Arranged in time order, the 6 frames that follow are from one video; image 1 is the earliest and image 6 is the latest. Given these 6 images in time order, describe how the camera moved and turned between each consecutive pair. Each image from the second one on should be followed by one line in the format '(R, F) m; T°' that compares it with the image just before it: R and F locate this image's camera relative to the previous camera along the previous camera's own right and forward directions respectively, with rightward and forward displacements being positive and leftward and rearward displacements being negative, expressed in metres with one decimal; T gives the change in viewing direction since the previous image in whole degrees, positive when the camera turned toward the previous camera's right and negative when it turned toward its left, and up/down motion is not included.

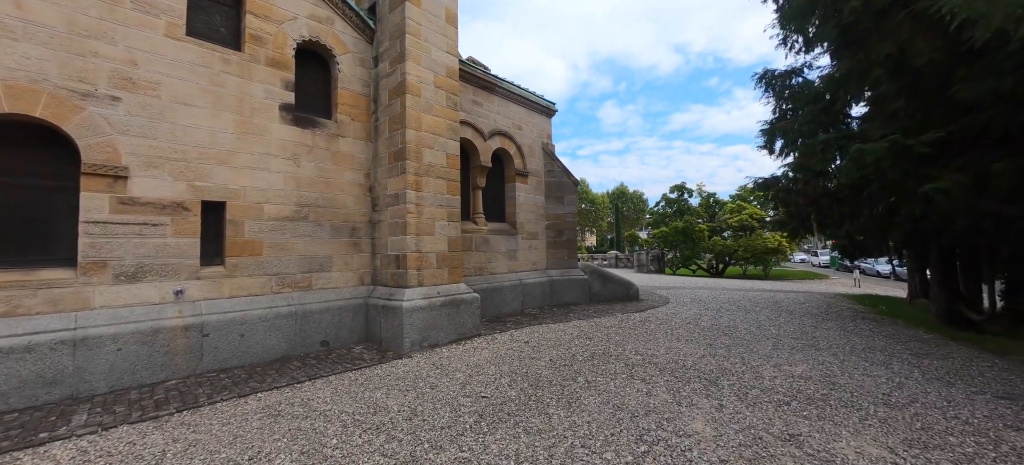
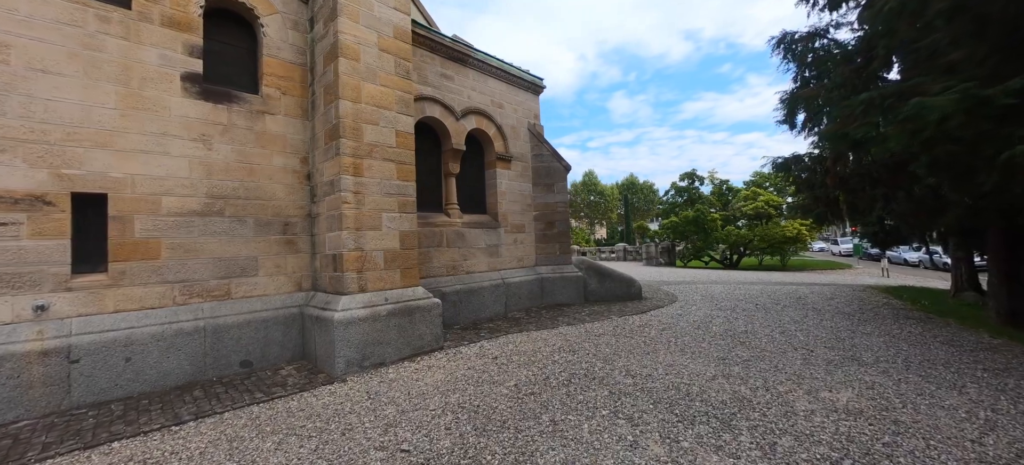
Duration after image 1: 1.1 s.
(+0.6, +1.0) m; -2°
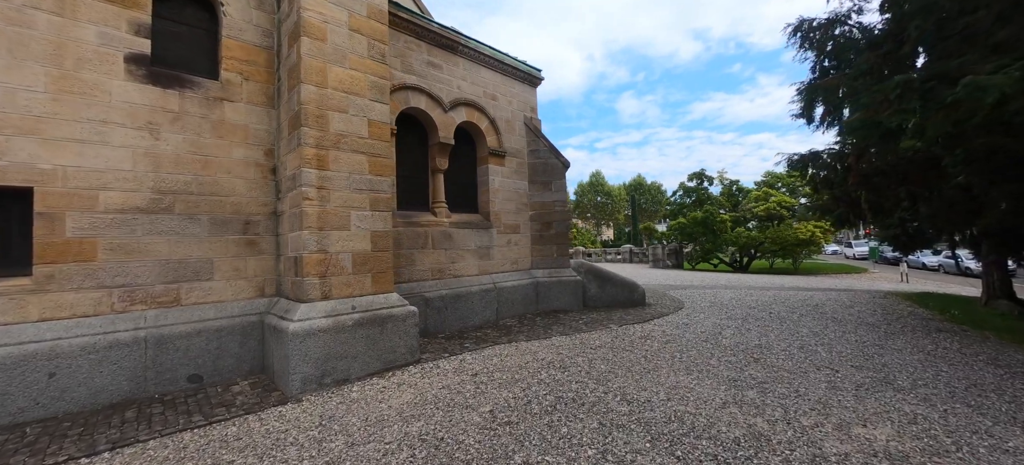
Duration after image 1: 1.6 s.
(+0.3, +0.5) m; -1°
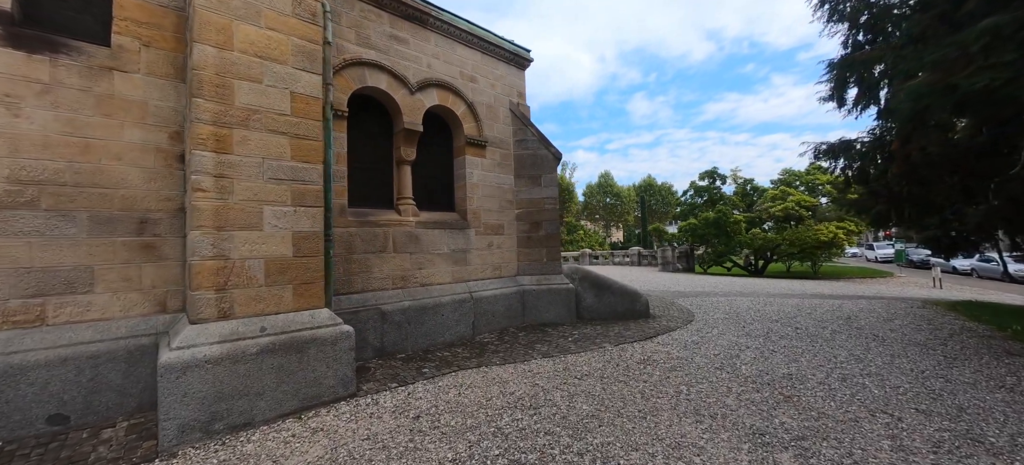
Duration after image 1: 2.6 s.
(+0.5, +0.9) m; -2°
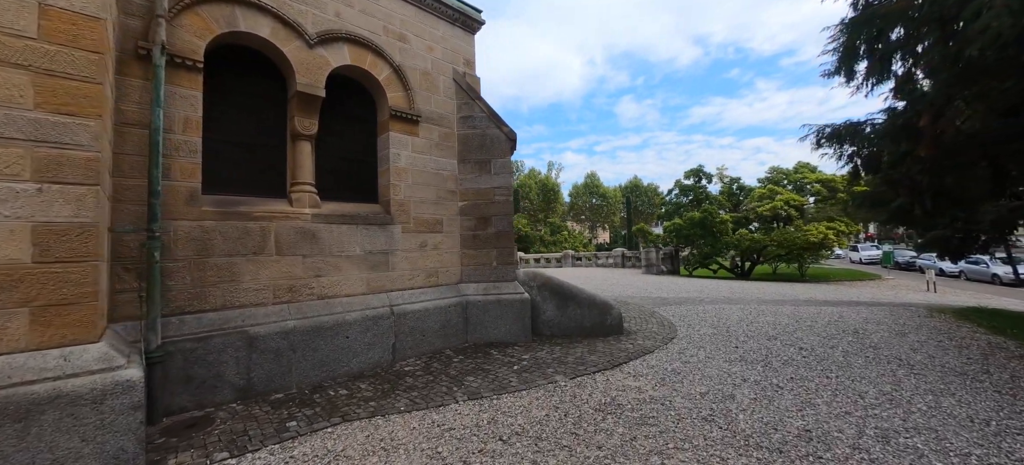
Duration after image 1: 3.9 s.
(+0.7, +1.2) m; +2°
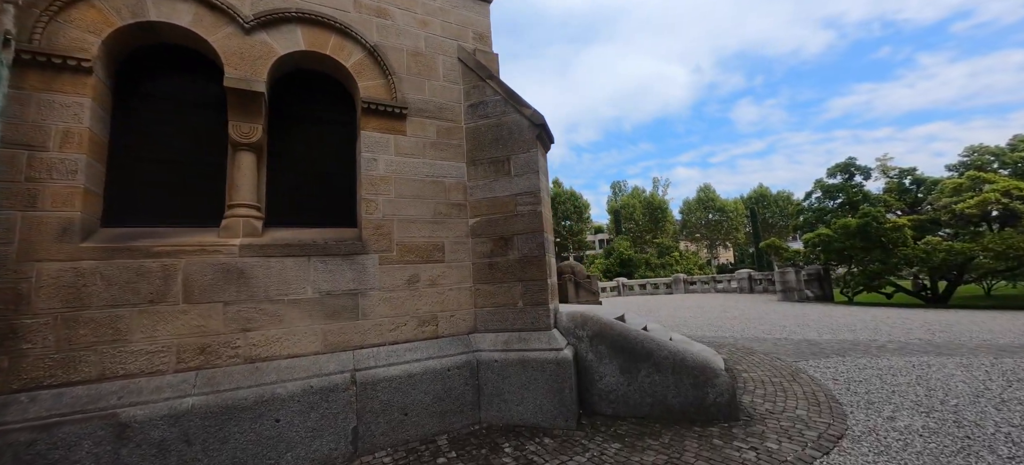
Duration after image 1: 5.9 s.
(+0.7, +1.7) m; -16°
